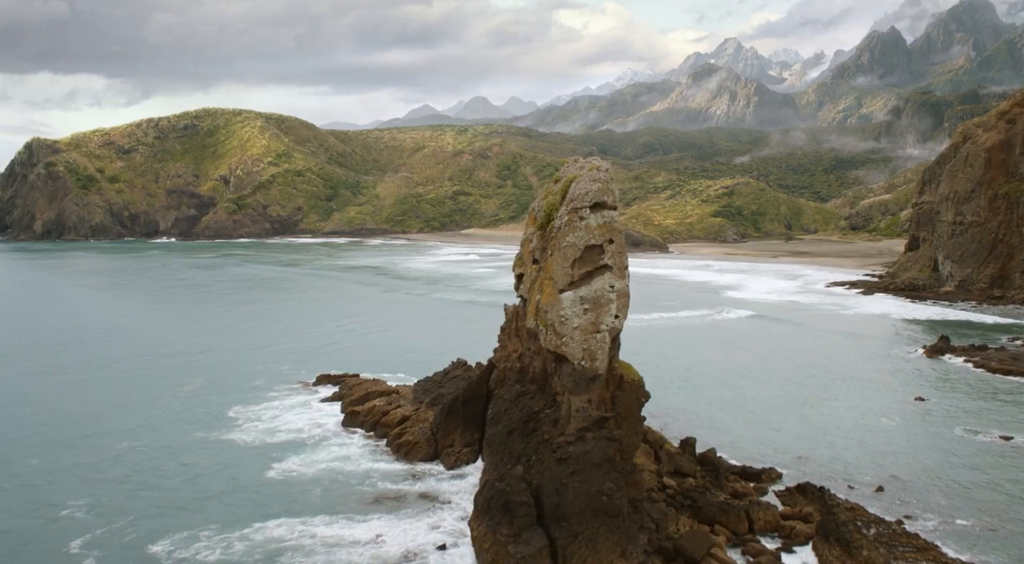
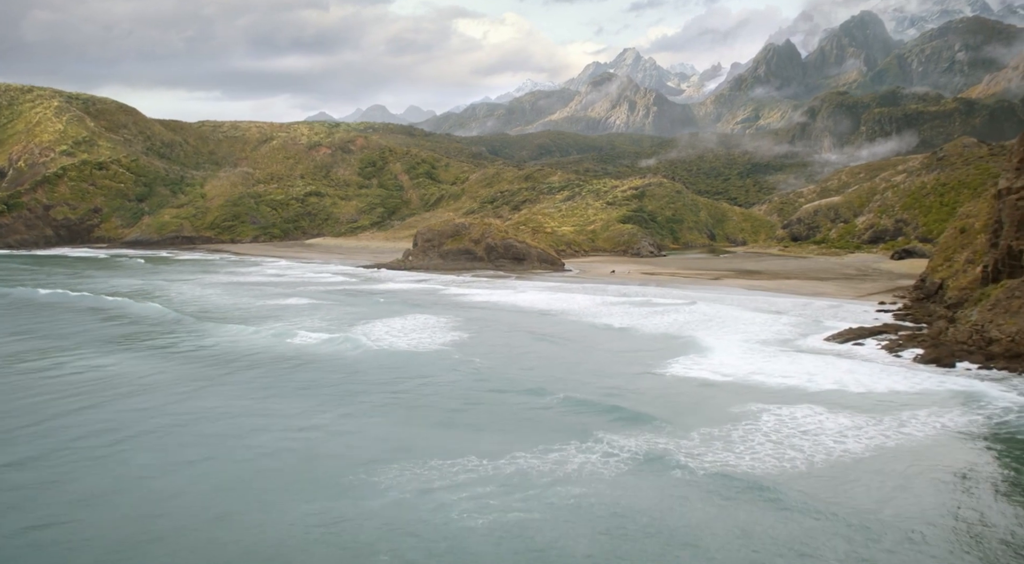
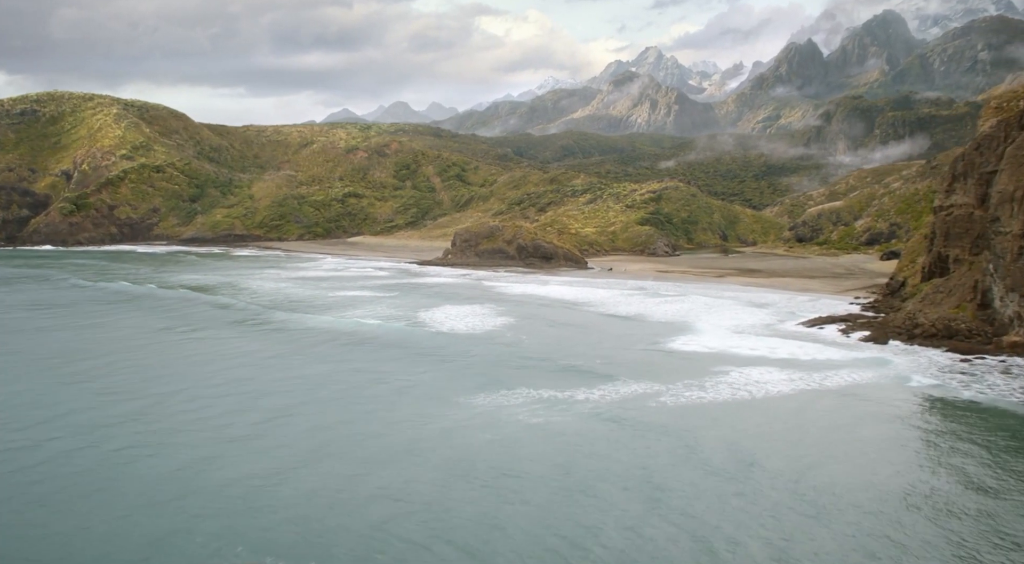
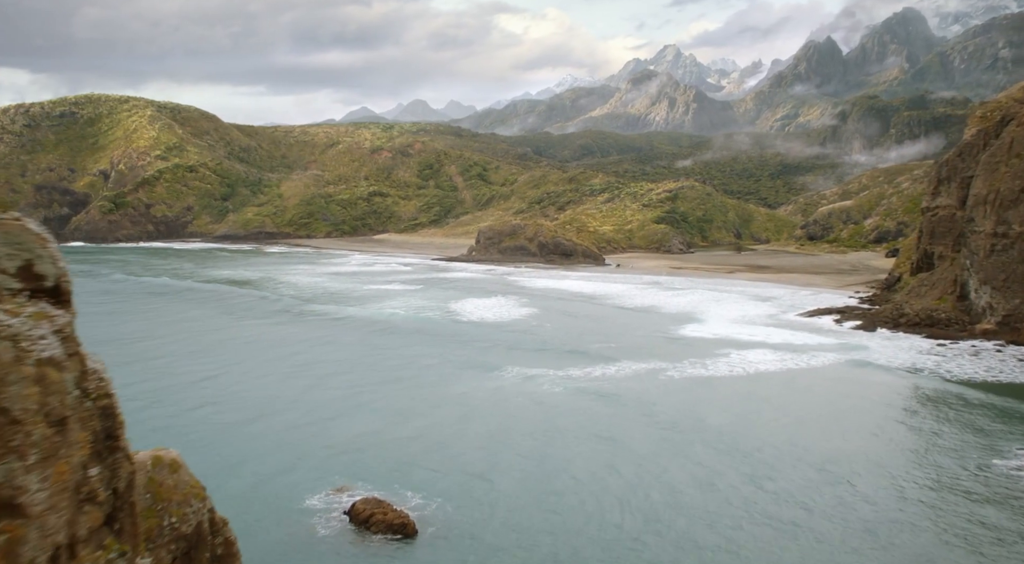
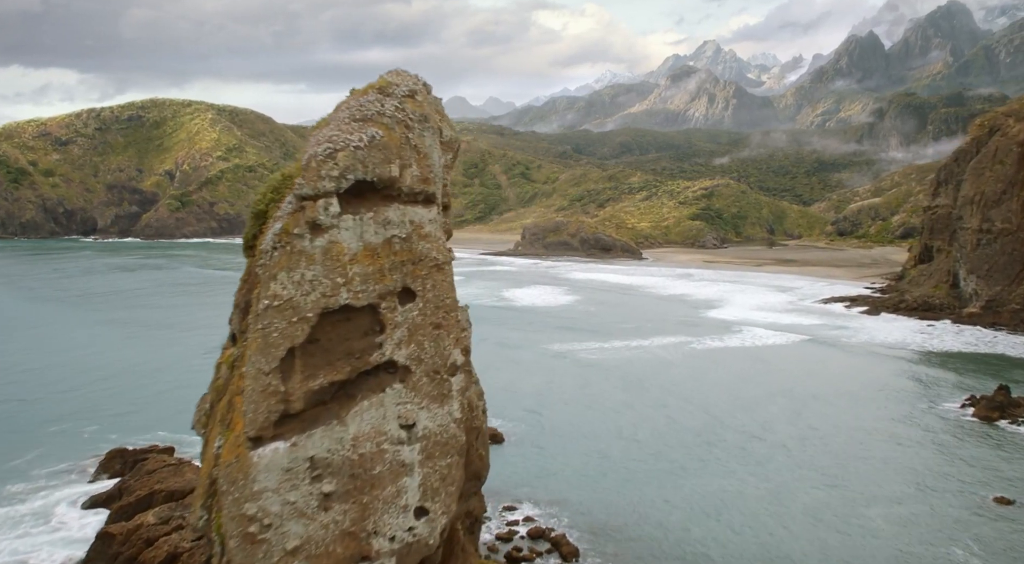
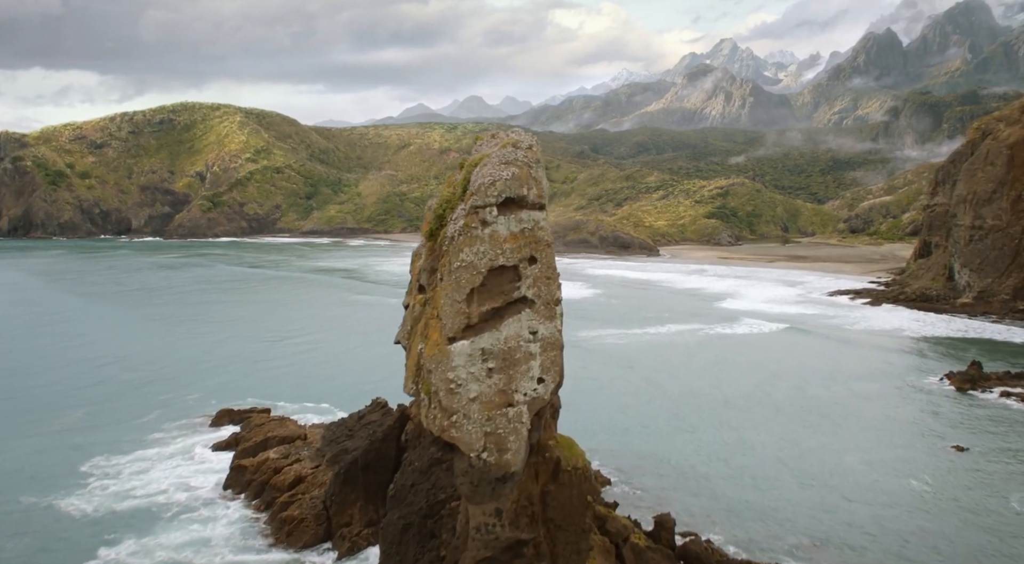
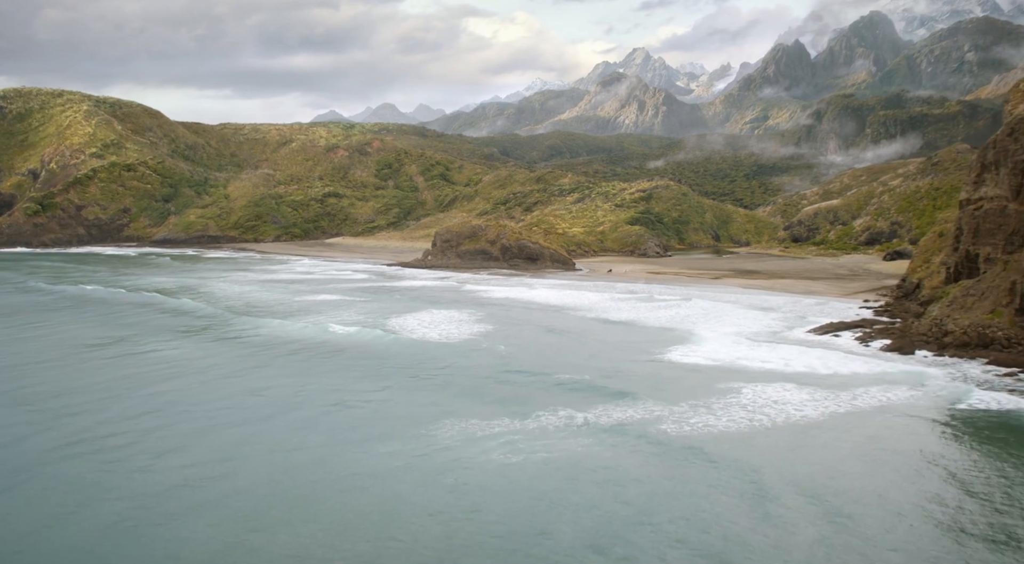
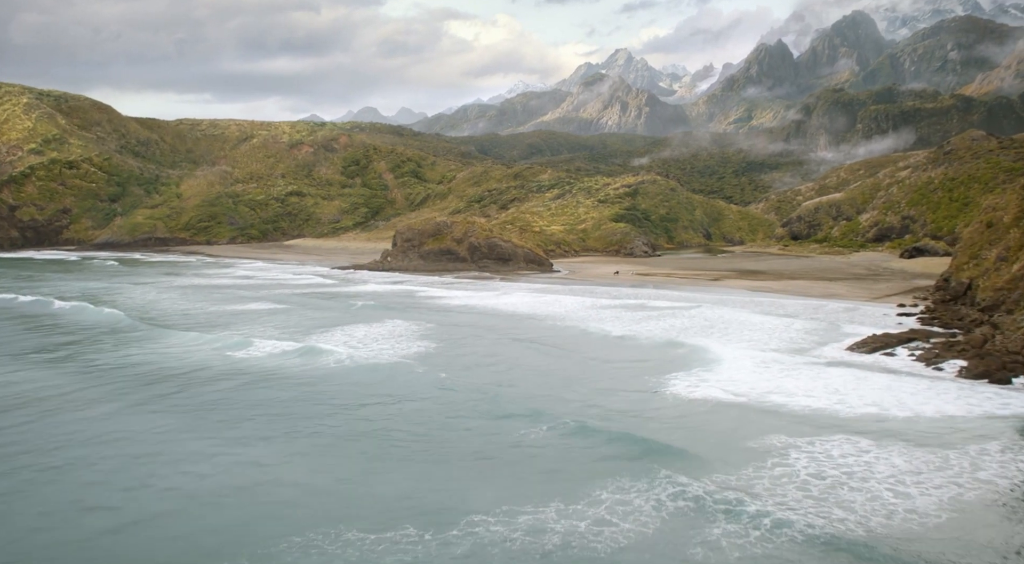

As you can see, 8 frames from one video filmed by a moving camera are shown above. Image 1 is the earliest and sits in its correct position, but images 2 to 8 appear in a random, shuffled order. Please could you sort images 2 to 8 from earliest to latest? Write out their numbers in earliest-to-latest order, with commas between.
6, 5, 4, 3, 7, 2, 8
